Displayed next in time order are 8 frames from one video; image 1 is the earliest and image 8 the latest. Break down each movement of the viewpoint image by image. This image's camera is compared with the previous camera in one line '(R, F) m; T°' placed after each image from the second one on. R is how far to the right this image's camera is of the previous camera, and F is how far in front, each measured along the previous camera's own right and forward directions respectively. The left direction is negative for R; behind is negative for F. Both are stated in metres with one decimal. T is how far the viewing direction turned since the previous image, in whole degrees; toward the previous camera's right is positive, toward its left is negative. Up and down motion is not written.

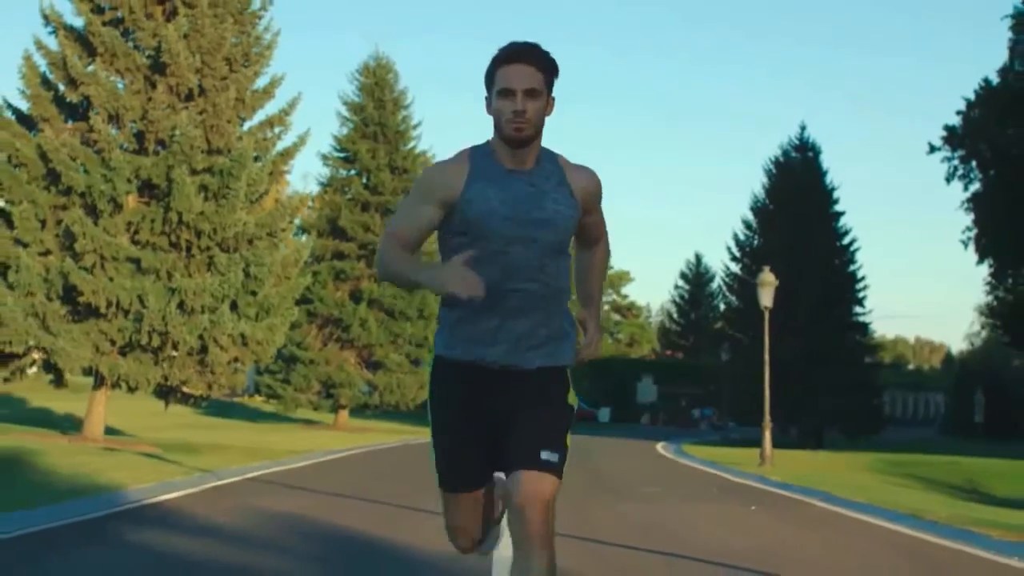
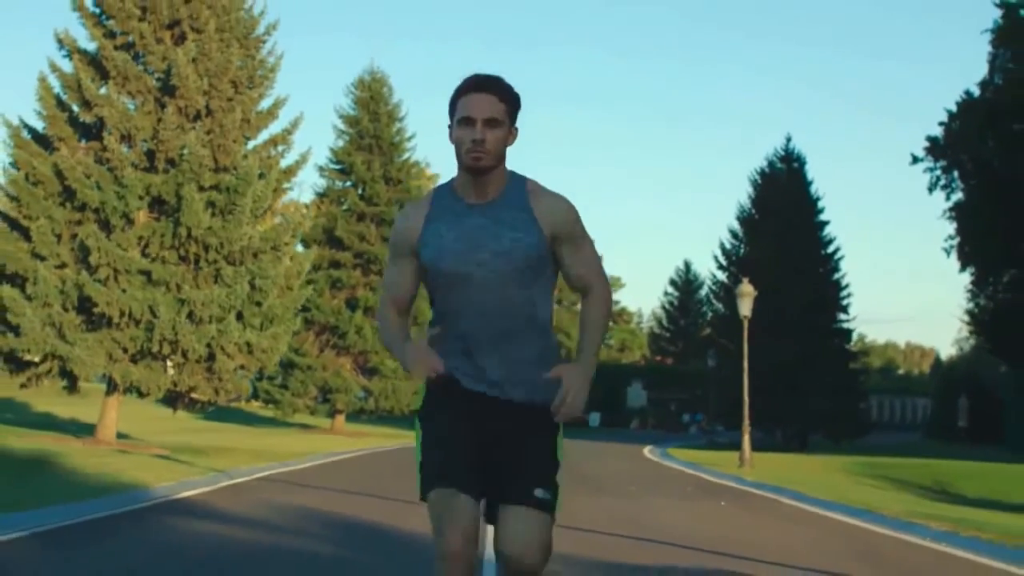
(0.0, -1.5) m; 0°
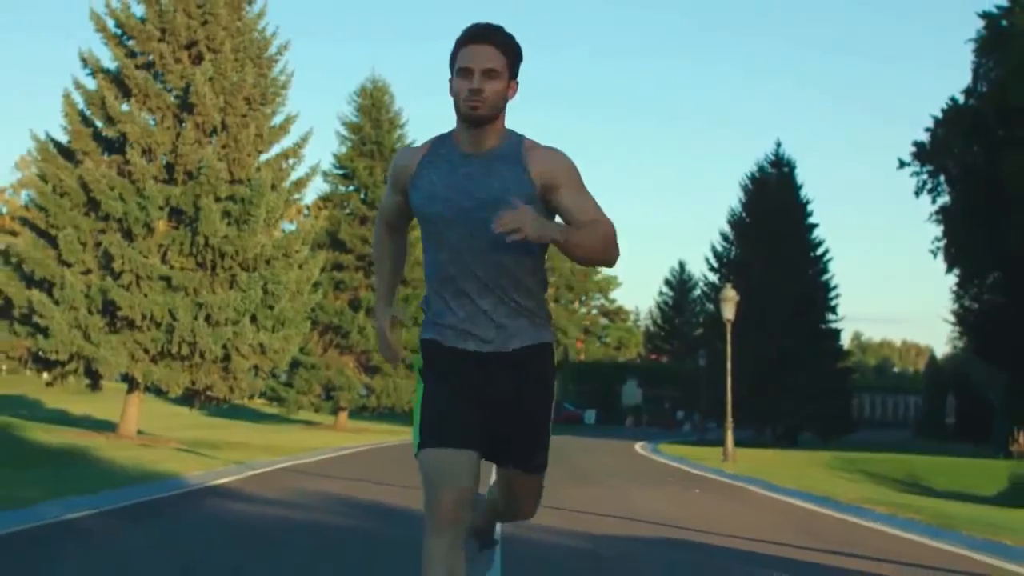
(0.0, -2.0) m; 0°
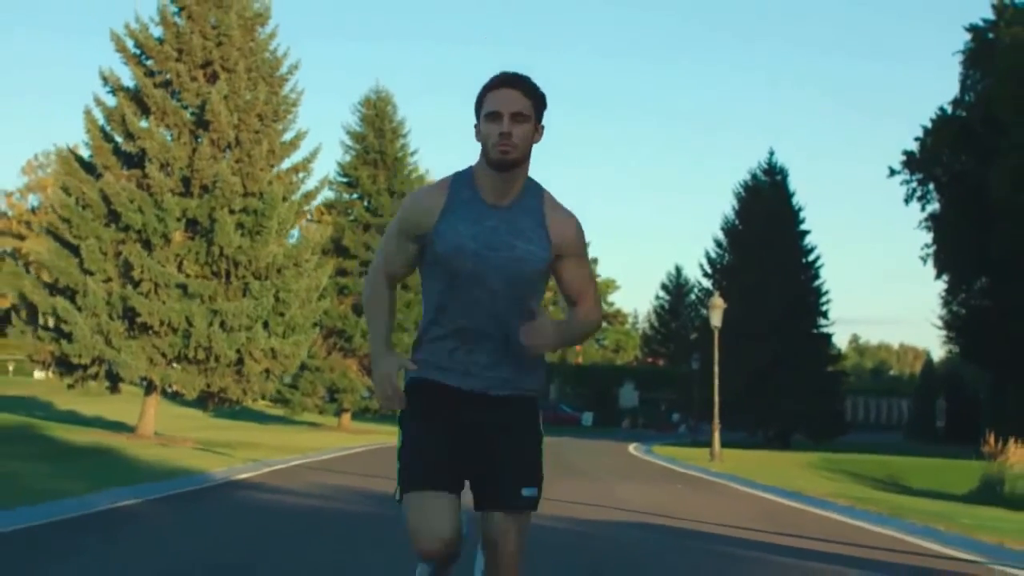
(0.0, -1.7) m; 0°
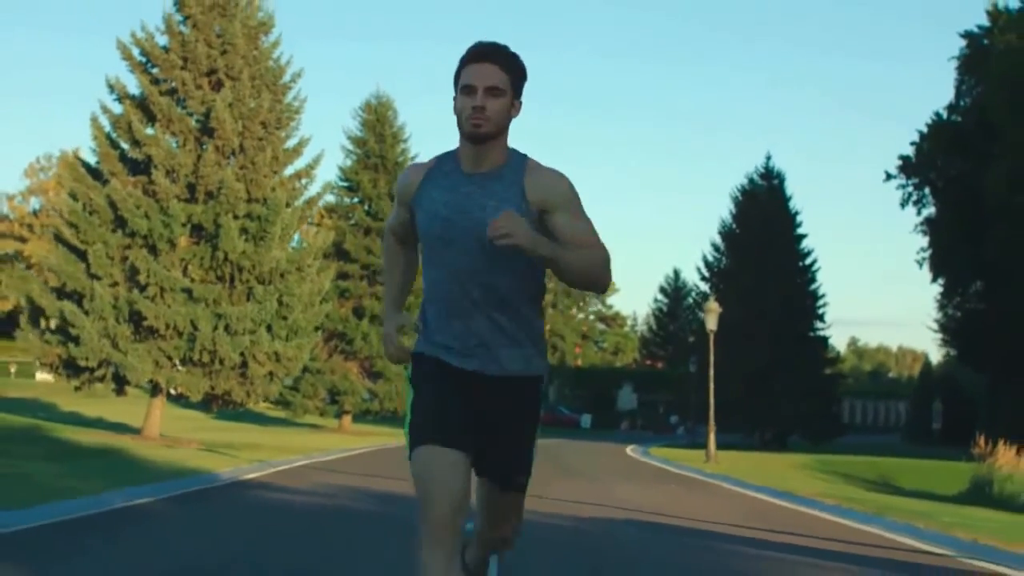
(0.0, -0.6) m; 0°
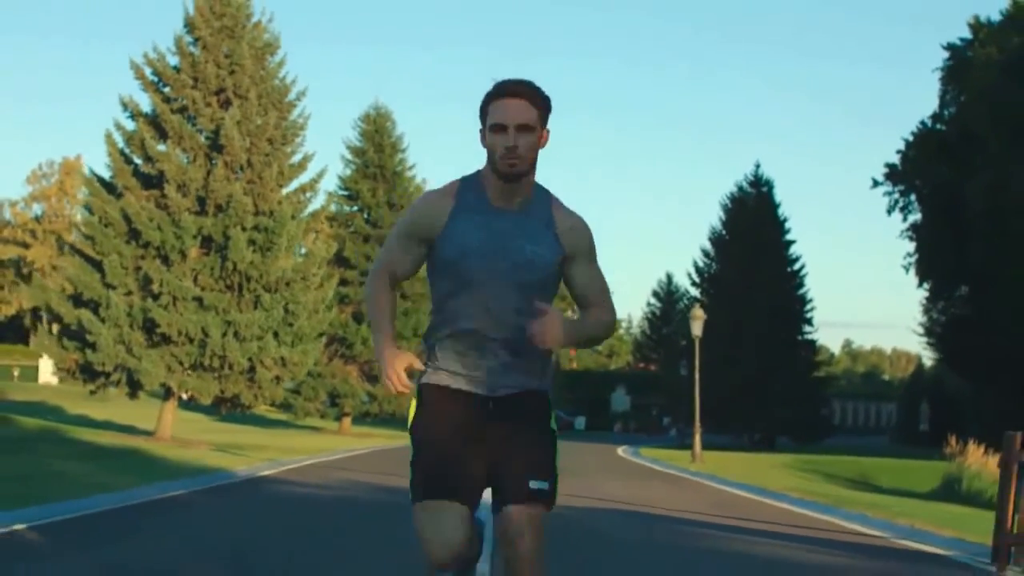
(0.0, -1.8) m; 0°
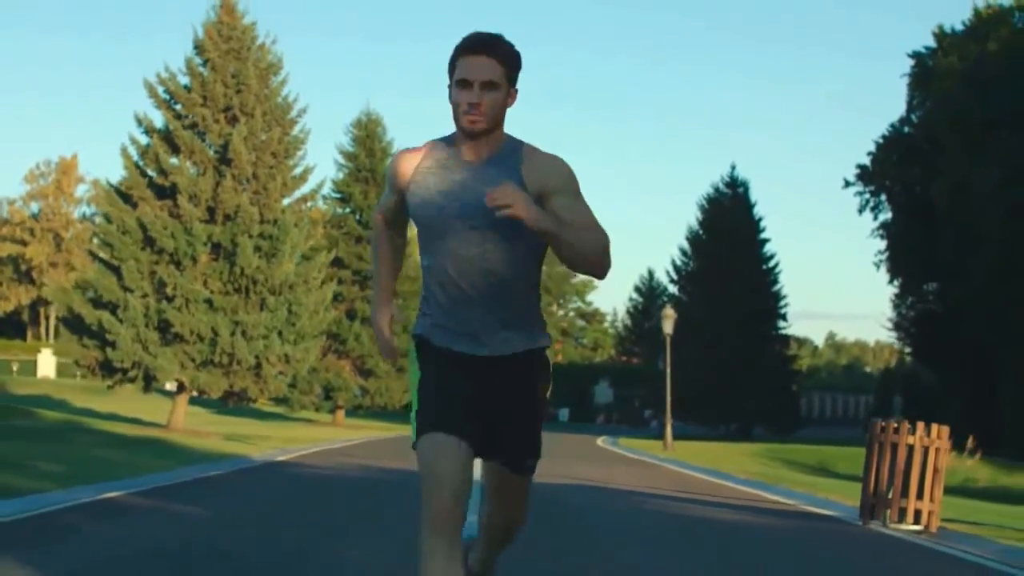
(0.0, -3.1) m; +1°
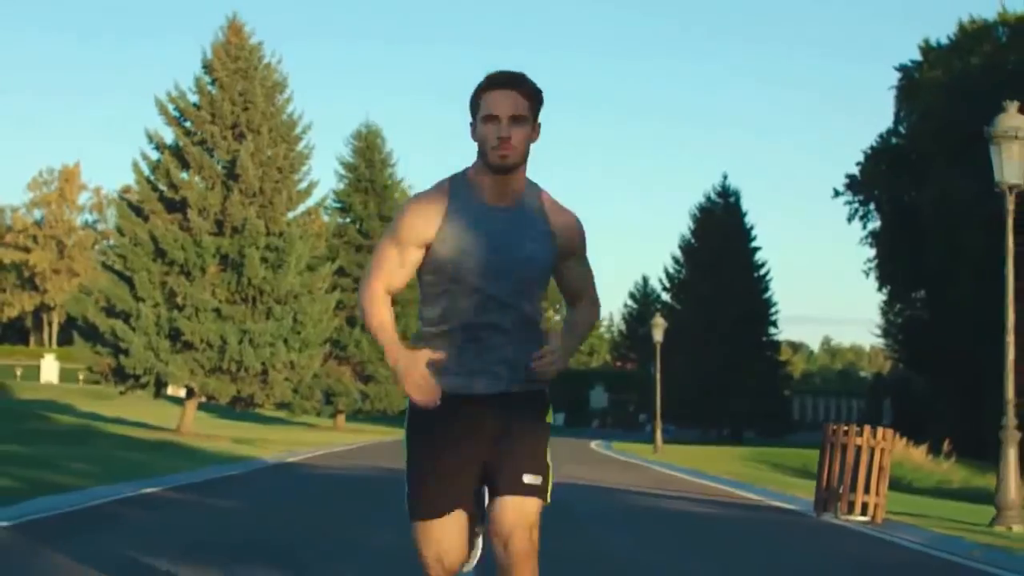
(0.0, -1.7) m; 0°
